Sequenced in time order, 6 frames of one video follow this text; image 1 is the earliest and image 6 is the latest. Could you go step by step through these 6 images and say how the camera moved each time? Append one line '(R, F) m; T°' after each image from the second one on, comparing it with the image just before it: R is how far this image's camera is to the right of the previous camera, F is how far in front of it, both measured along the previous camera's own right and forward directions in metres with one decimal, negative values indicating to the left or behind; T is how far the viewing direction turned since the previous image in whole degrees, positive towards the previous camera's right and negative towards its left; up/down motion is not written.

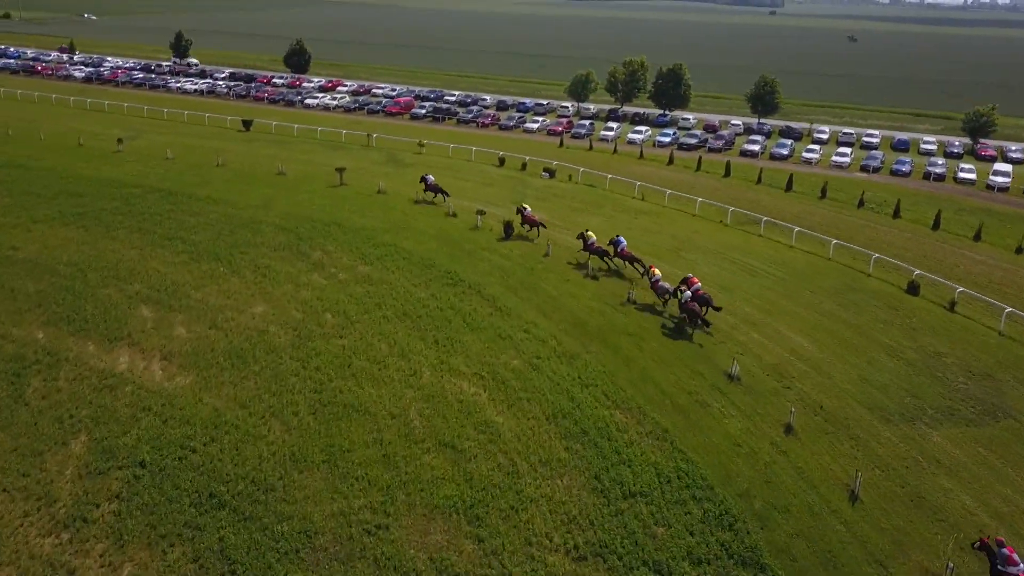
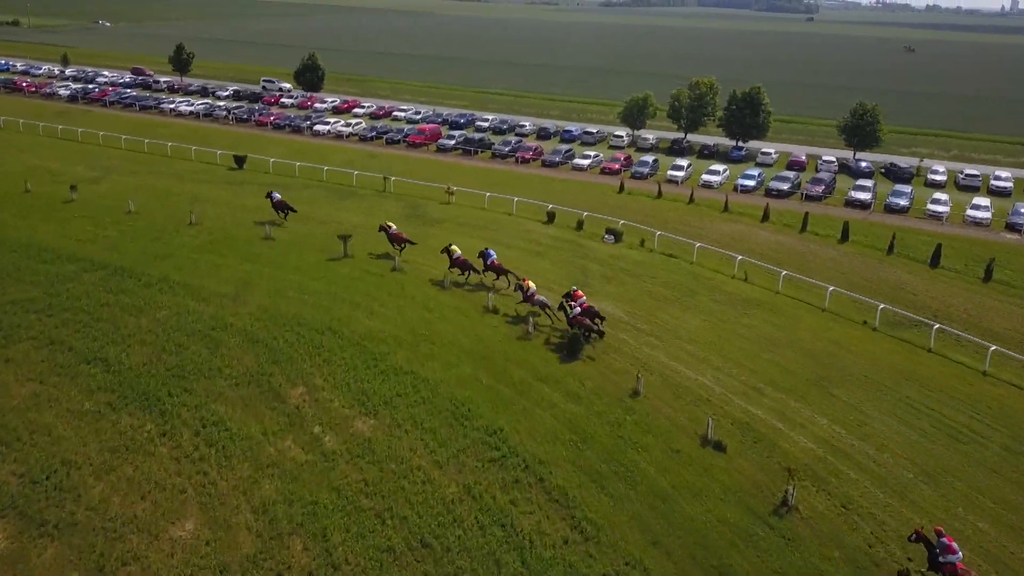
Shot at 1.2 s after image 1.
(-1.3, +9.8) m; -2°
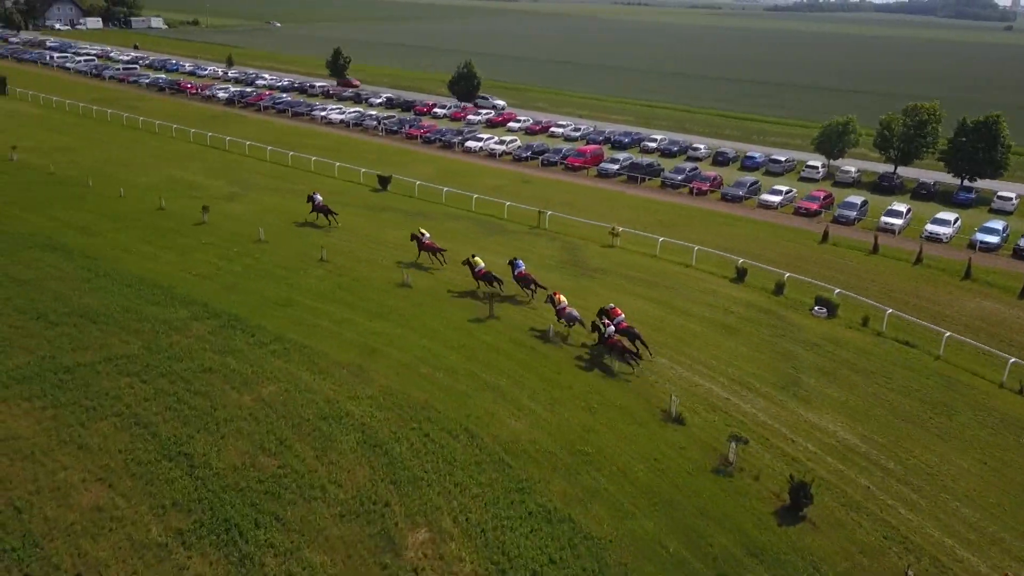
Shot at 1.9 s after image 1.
(-1.4, +5.7) m; -10°
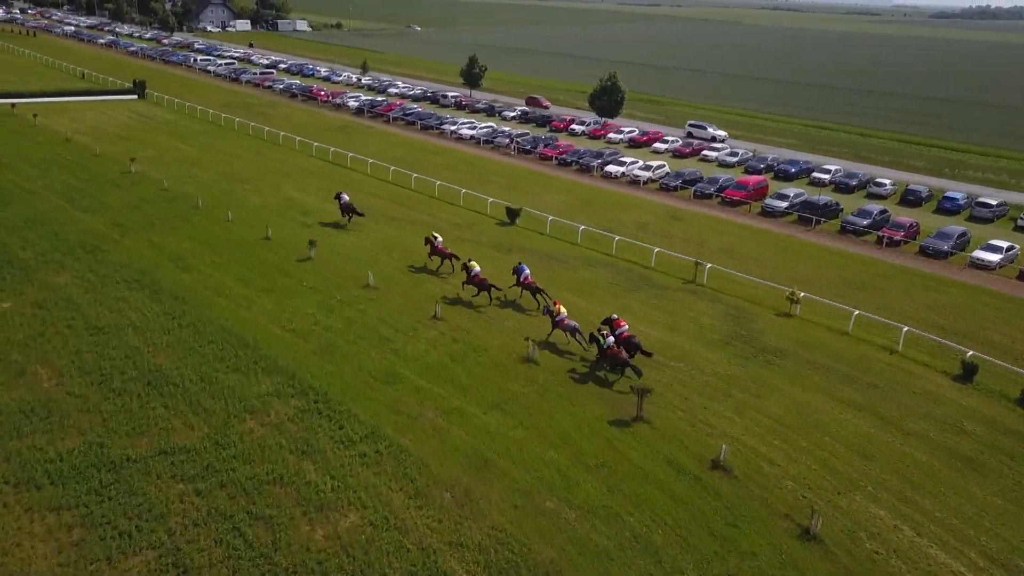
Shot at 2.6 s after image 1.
(-1.0, +5.3) m; -9°
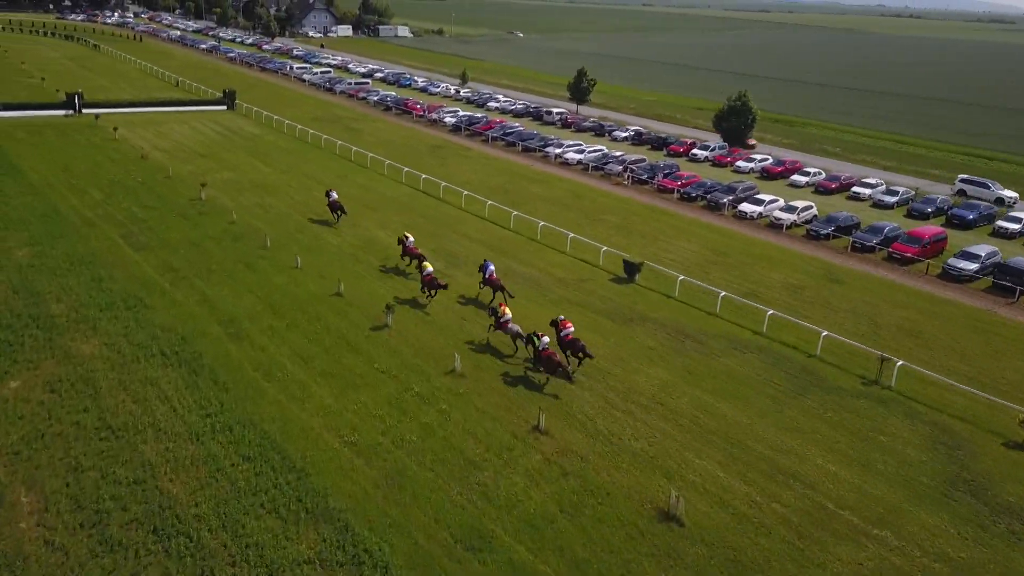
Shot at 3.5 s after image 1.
(-1.1, +6.0) m; -6°
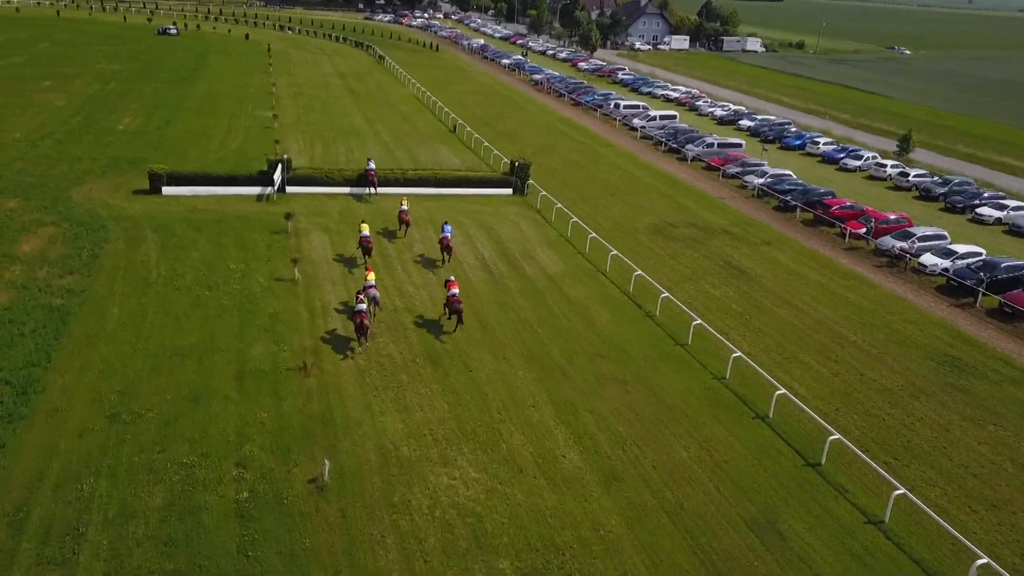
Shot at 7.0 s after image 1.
(-9.2, +26.6) m; -19°
